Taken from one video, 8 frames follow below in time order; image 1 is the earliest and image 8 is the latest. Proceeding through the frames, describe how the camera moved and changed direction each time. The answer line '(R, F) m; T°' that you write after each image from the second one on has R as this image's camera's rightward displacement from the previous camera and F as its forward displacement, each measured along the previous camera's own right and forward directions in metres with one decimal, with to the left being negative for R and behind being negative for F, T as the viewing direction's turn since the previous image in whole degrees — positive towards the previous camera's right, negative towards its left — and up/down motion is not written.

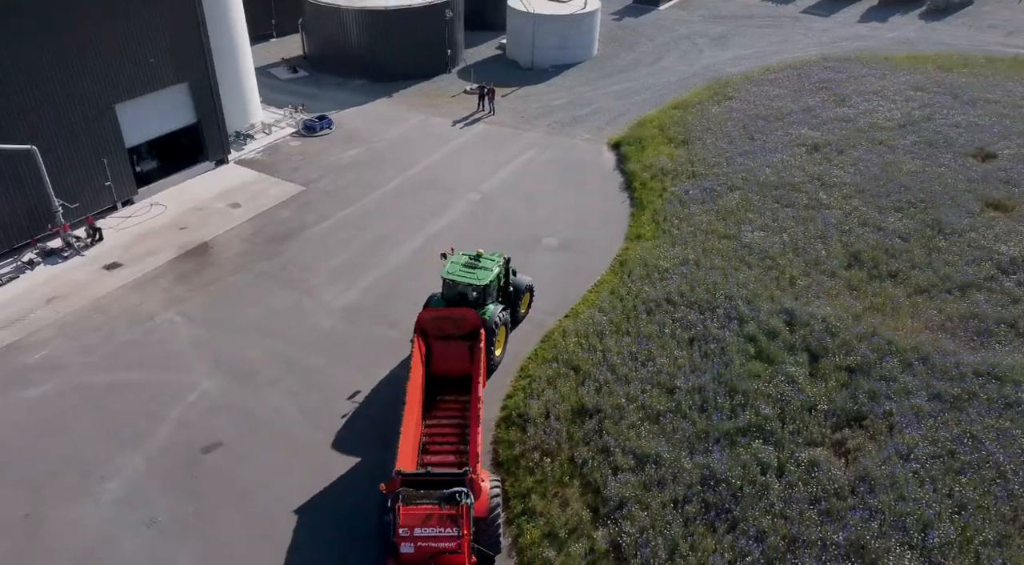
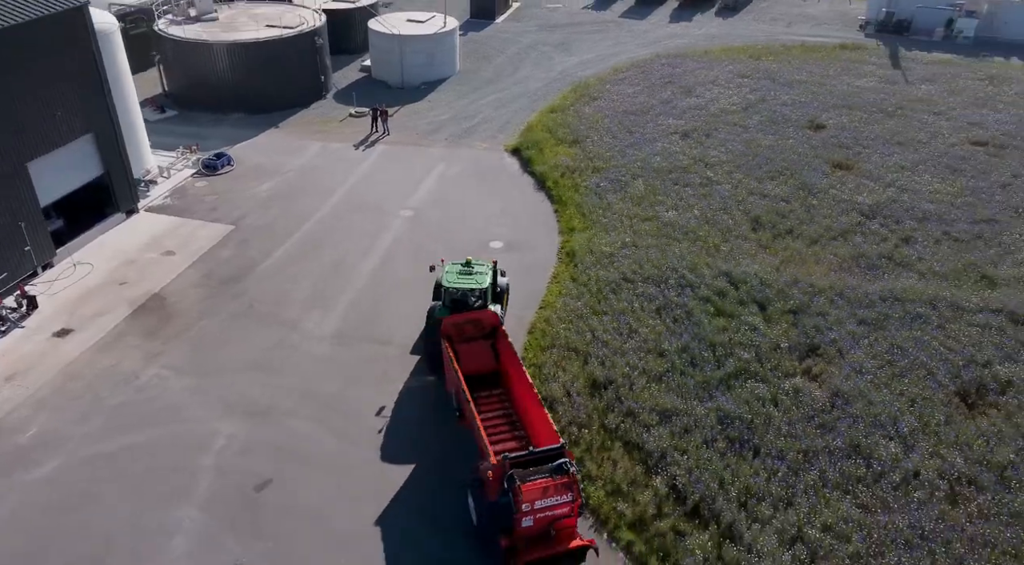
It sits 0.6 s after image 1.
(-3.0, -0.5) m; +14°
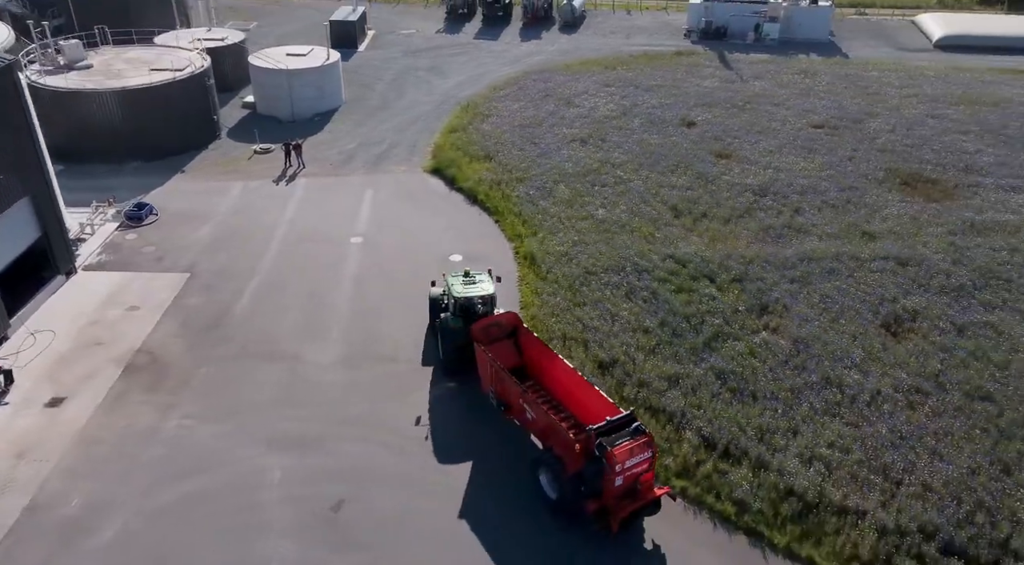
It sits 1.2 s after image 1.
(-3.1, -0.7) m; +13°
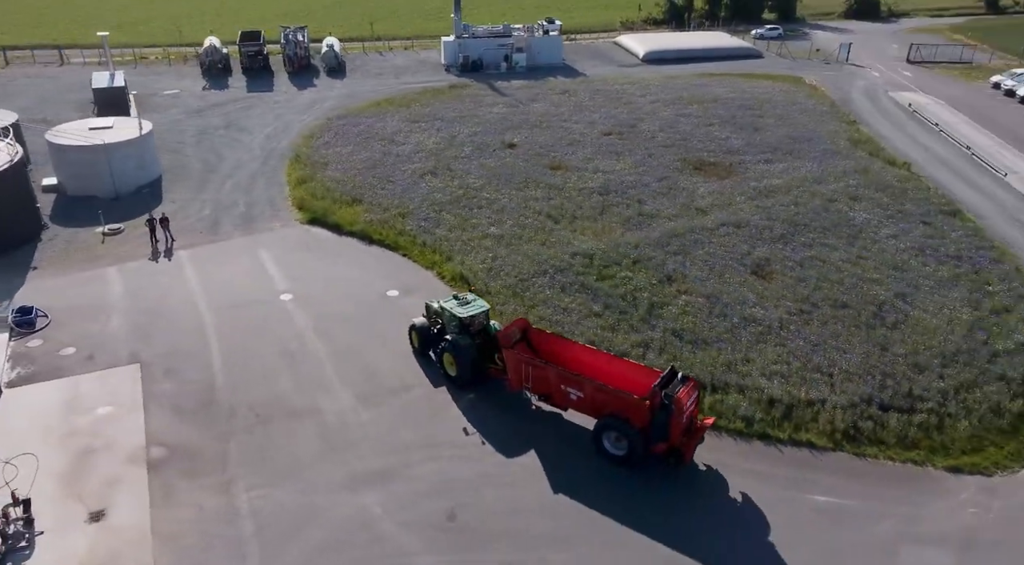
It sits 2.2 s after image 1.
(-5.3, -0.7) m; +22°
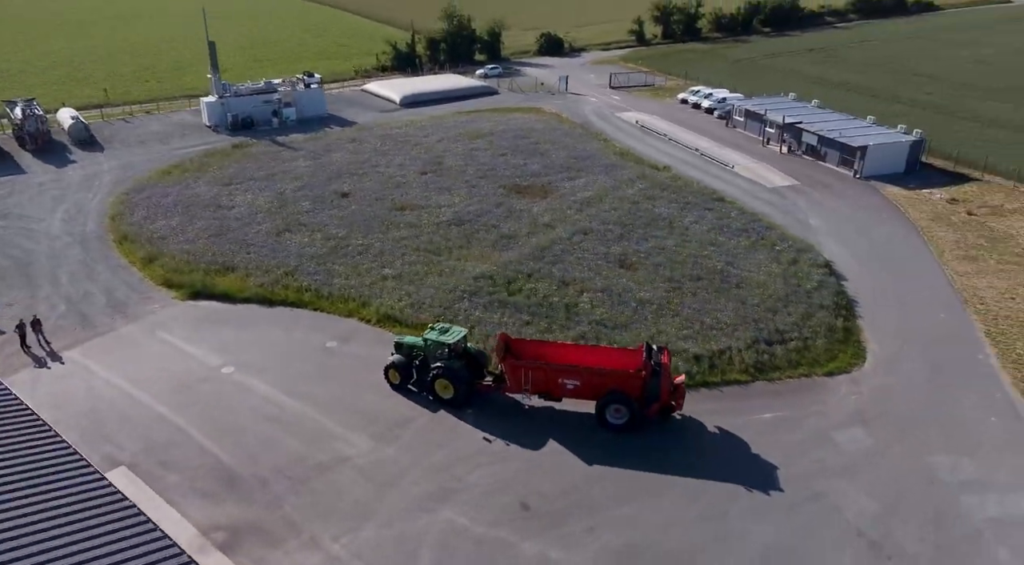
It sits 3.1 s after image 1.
(-5.7, -0.8) m; +23°
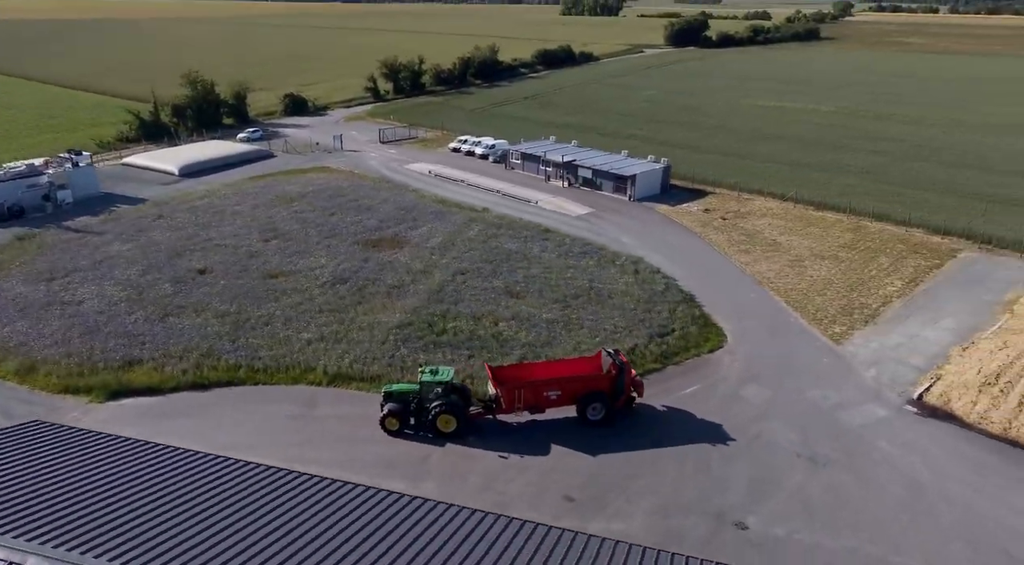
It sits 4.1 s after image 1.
(-6.3, -1.0) m; +22°
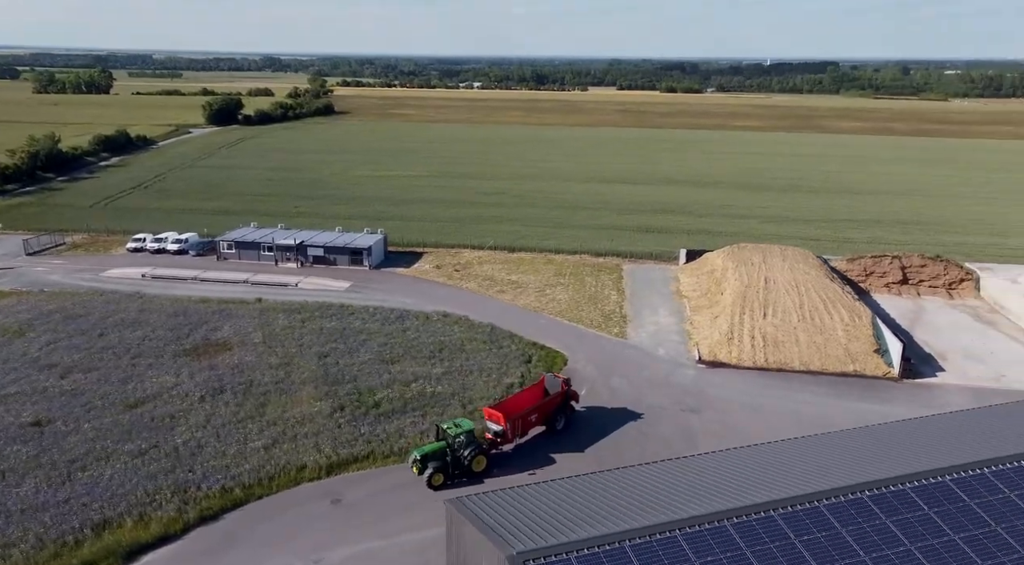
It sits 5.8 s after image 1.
(-11.9, -0.4) m; +35°
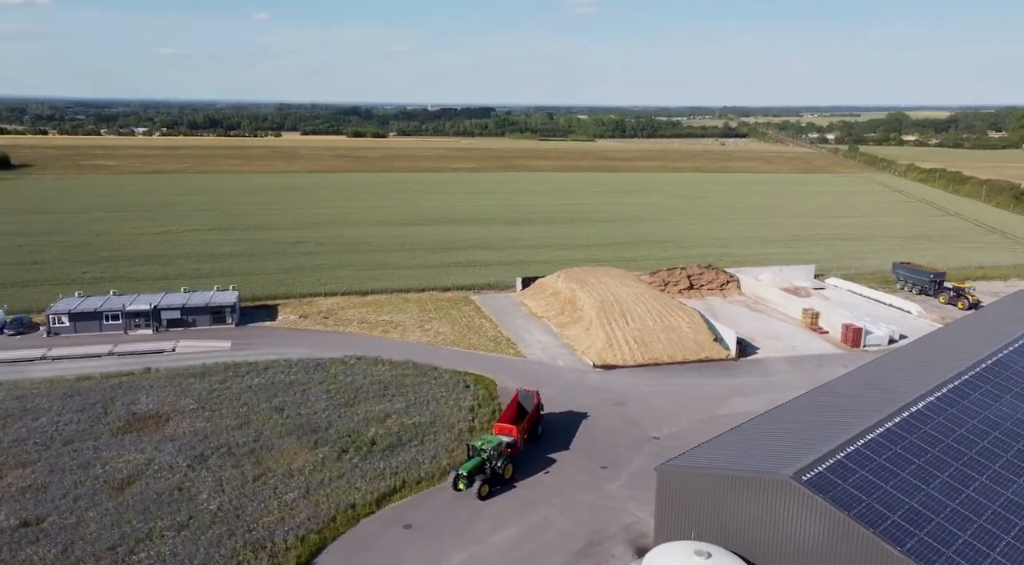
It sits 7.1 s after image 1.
(-9.1, -1.8) m; +22°
